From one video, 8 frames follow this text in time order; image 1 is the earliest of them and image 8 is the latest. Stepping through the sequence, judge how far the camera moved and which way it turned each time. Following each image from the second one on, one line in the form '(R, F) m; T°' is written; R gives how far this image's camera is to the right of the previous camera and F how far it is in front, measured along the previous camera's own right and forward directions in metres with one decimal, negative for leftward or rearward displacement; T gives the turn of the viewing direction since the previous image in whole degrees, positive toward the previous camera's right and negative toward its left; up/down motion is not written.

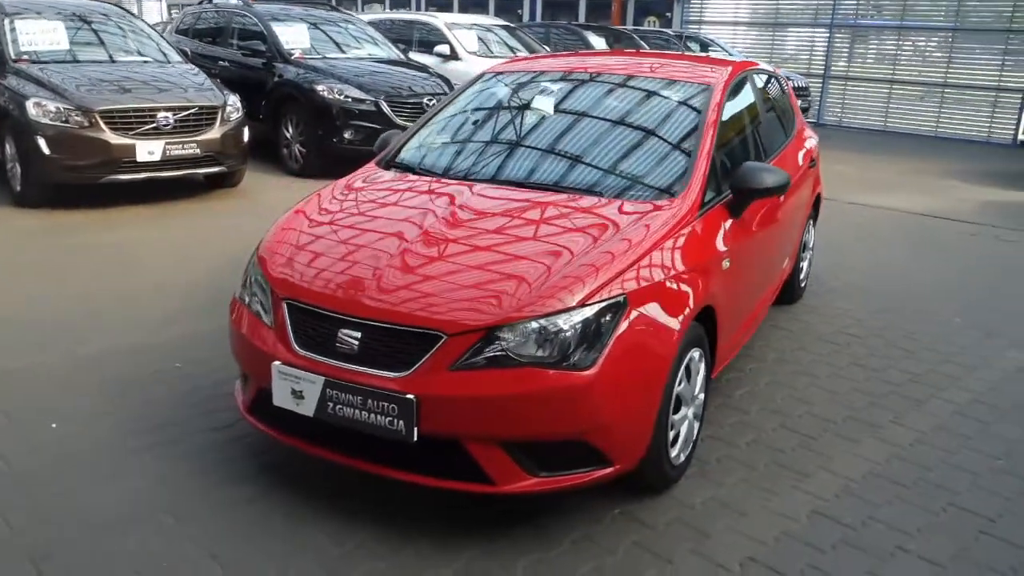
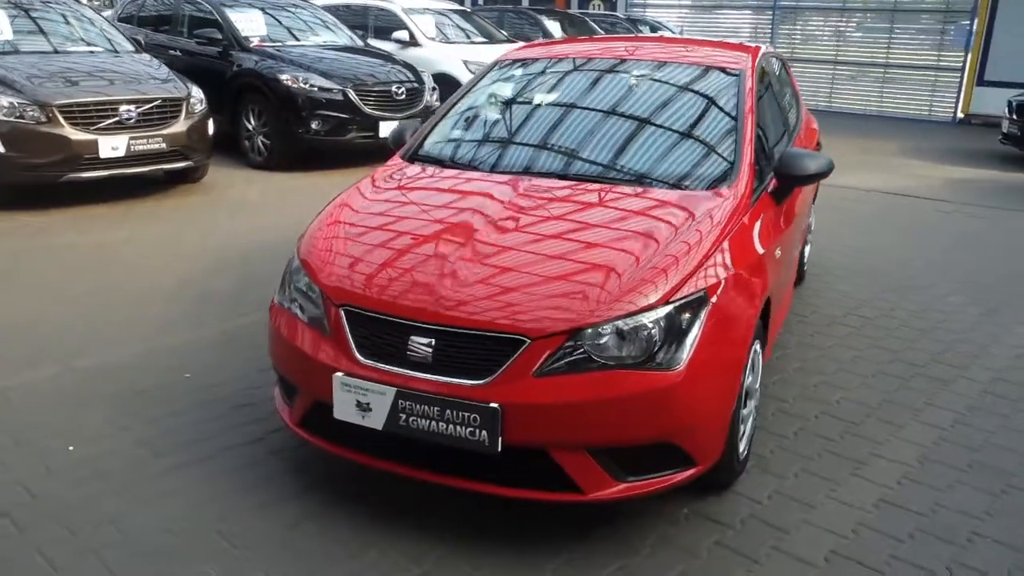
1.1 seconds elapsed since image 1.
(-0.5, +0.1) m; +4°
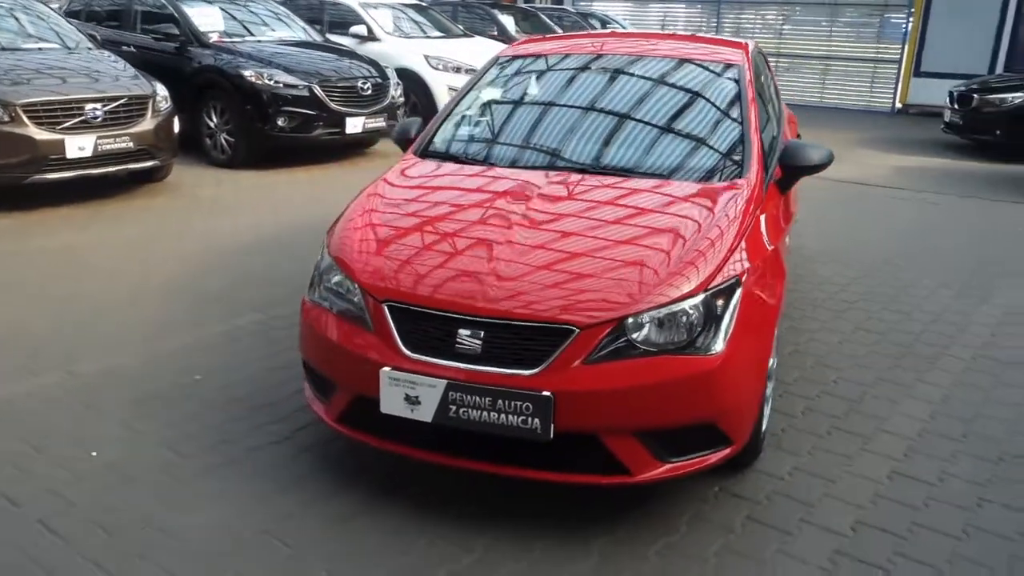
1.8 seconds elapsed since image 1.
(-0.4, -0.1) m; +4°
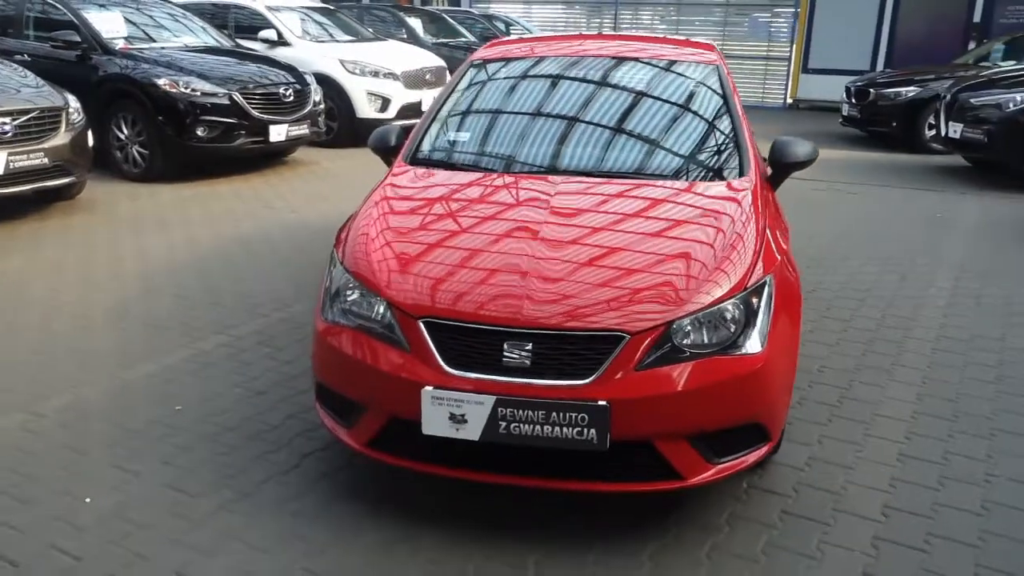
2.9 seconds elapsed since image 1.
(-0.5, +0.1) m; +7°
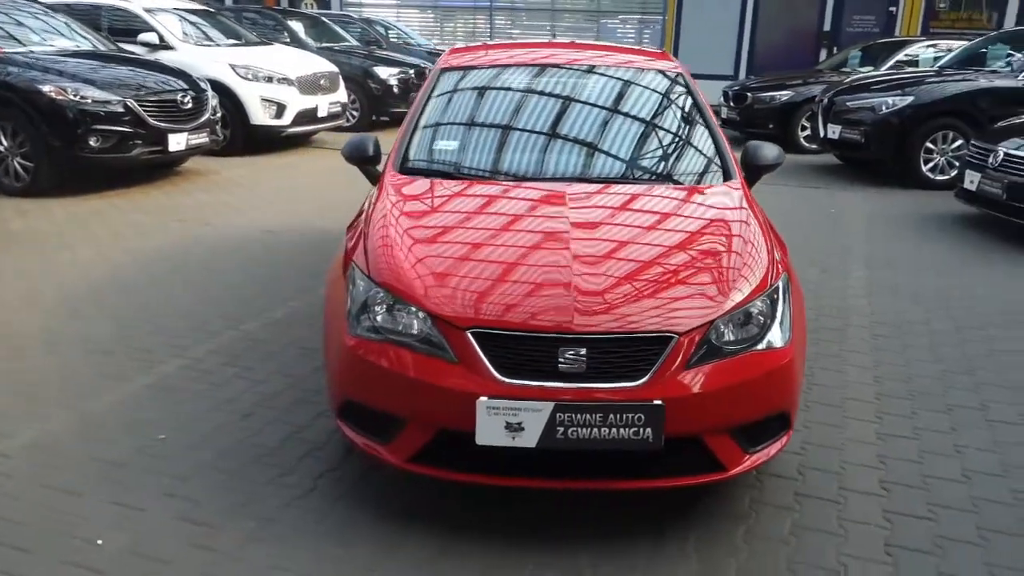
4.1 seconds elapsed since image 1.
(-0.6, 0.0) m; +9°
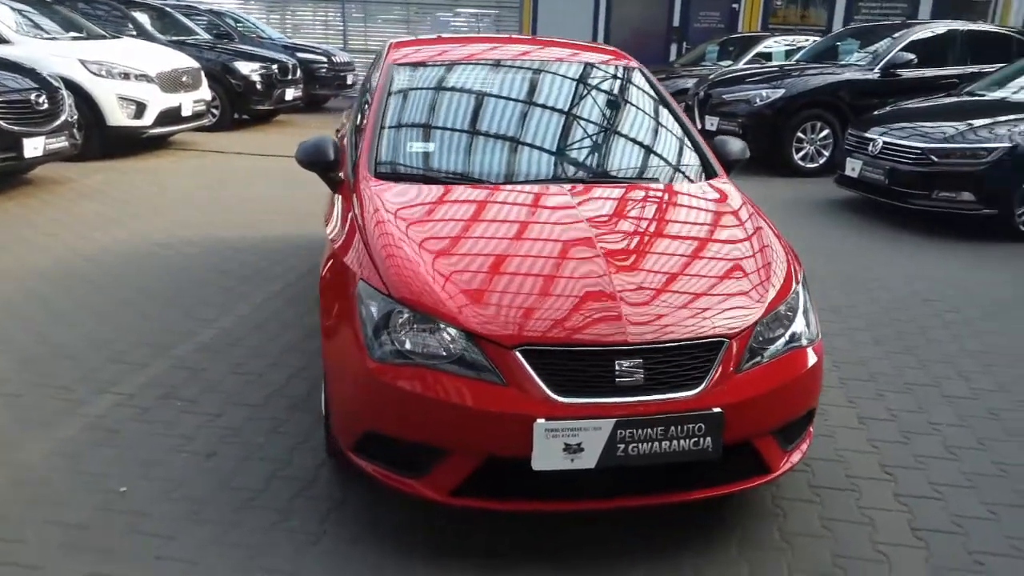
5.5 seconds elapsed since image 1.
(-0.6, +0.3) m; +11°
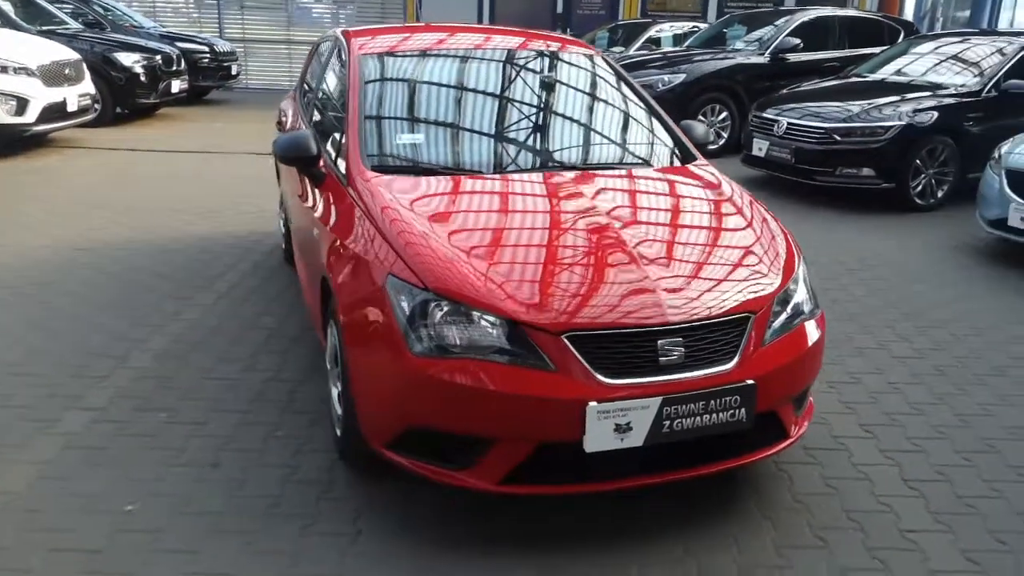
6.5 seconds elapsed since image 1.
(-0.5, 0.0) m; +8°
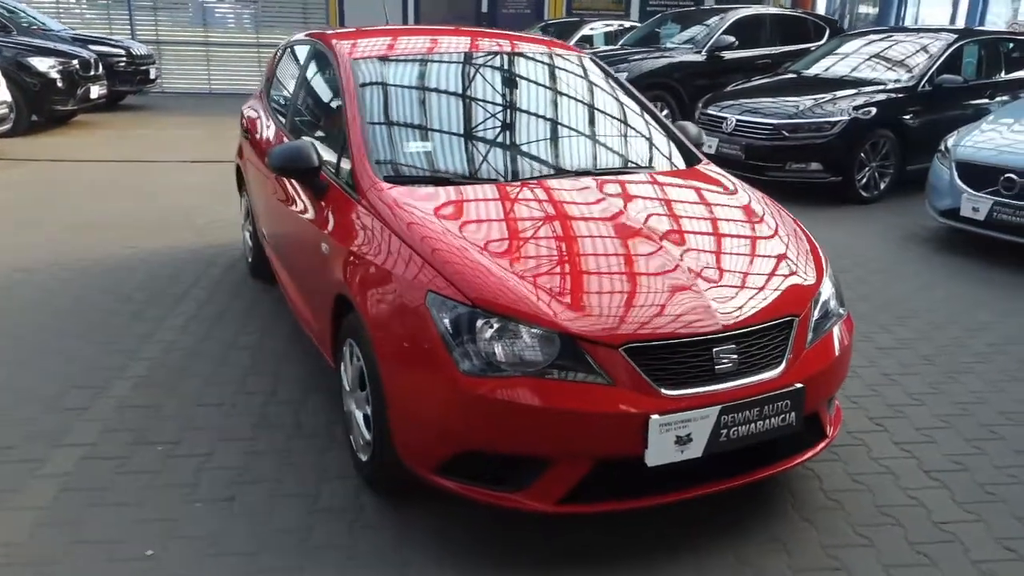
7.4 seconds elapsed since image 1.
(-0.4, +0.1) m; +6°
